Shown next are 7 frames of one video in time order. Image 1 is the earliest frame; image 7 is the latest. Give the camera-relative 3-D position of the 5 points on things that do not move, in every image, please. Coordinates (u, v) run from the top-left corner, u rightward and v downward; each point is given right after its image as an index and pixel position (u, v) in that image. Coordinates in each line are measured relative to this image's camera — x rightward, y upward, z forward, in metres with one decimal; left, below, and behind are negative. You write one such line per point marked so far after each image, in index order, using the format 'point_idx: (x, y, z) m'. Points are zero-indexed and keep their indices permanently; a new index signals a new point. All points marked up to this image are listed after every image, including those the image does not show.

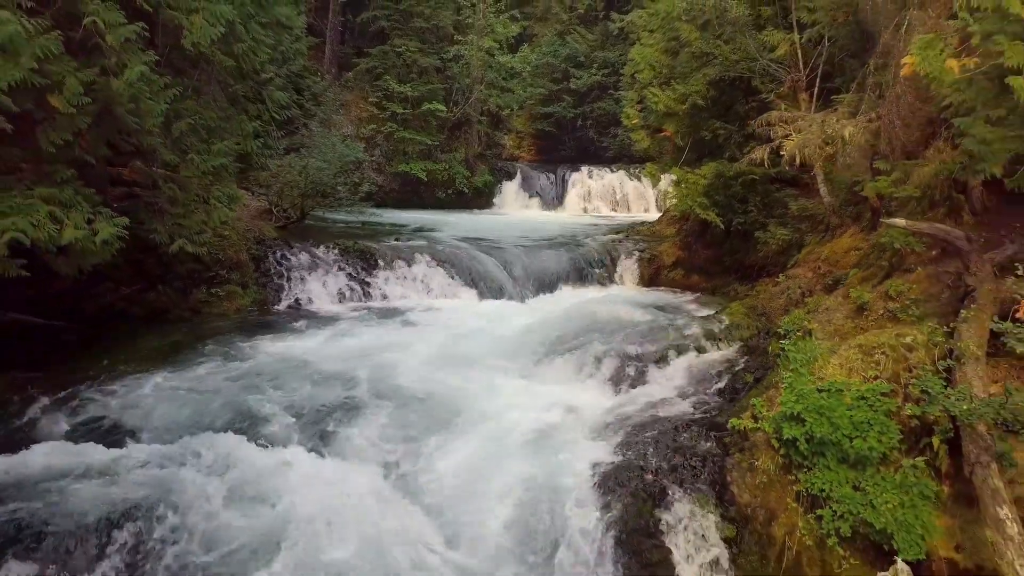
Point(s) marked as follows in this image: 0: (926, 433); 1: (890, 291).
0: (+2.9, -1.0, +3.7) m
1: (+3.6, 0.0, +5.0) m
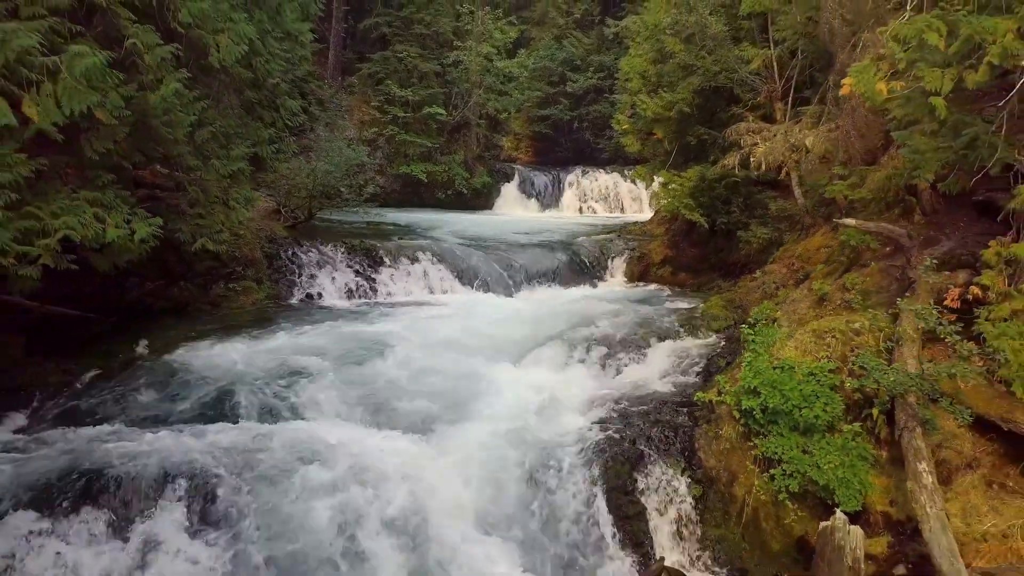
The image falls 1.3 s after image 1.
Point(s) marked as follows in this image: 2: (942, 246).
0: (+2.9, -0.9, +4.2) m
1: (+3.5, 0.0, +5.5) m
2: (+4.1, +0.4, +5.0) m
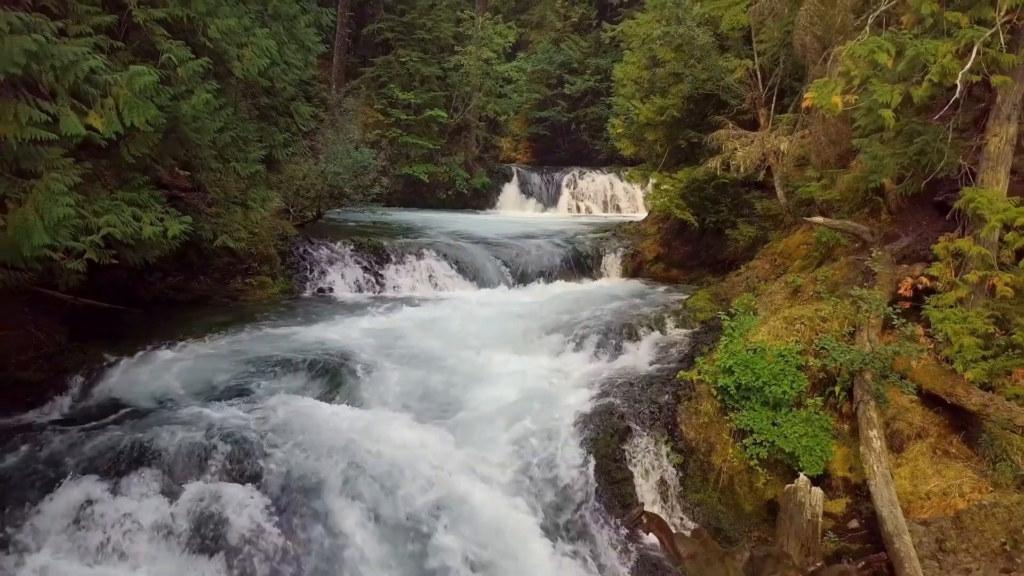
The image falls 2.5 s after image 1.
0: (+2.9, -0.9, +4.8) m
1: (+3.5, +0.1, +6.1) m
2: (+4.1, +0.5, +5.5) m
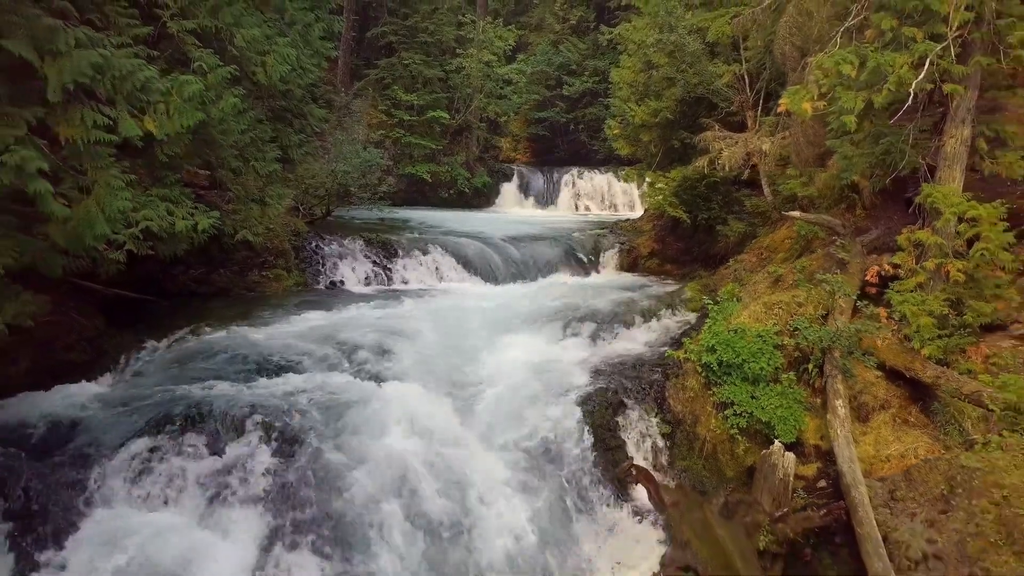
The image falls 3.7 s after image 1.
0: (+2.9, -0.7, +5.3) m
1: (+3.6, +0.3, +6.6) m
2: (+4.1, +0.6, +6.1) m
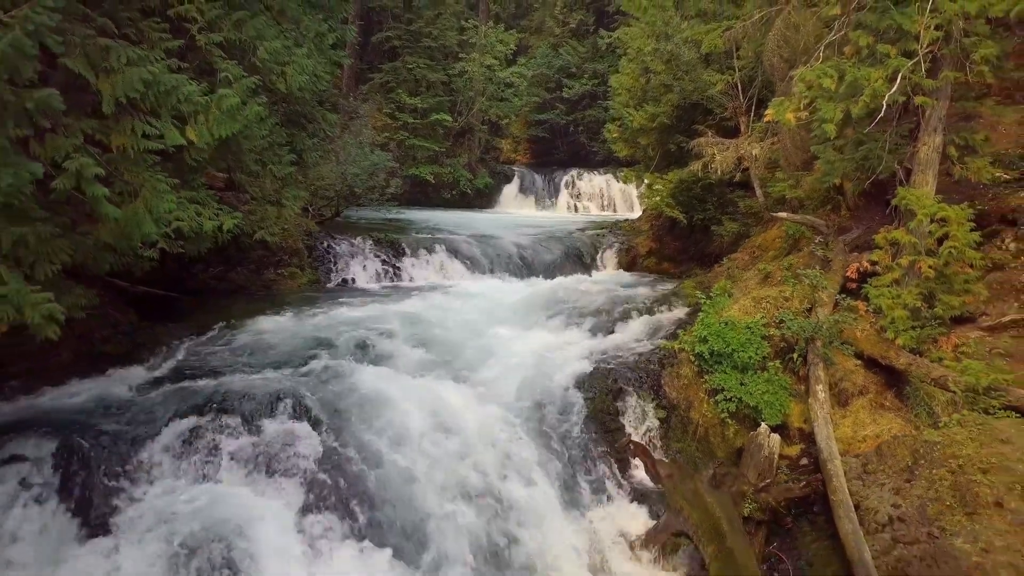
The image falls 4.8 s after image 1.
0: (+3.0, -0.7, +5.7) m
1: (+3.7, +0.3, +7.0) m
2: (+4.2, +0.6, +6.5) m
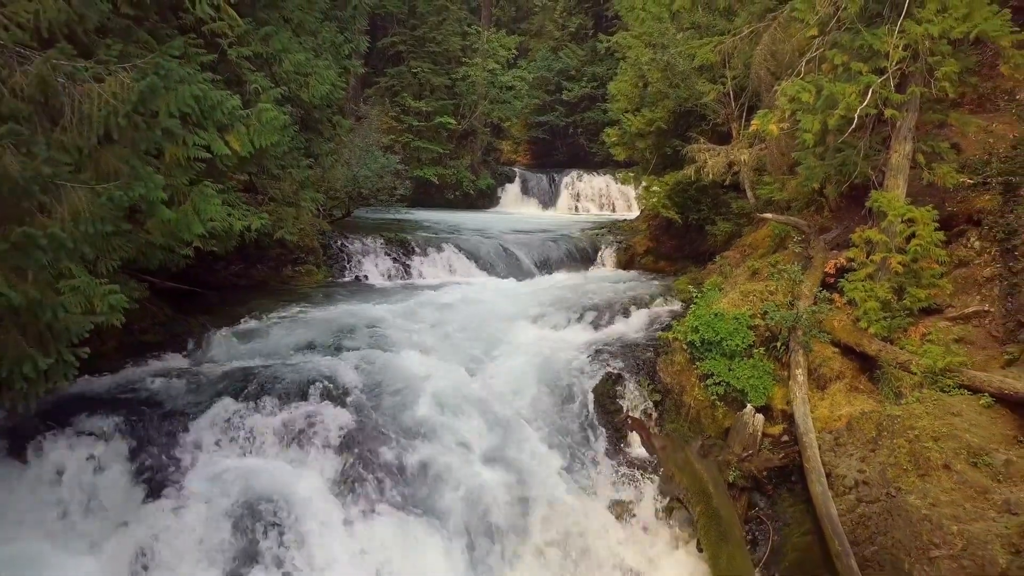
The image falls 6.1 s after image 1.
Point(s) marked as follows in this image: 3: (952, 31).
0: (+3.1, -0.6, +6.3) m
1: (+3.8, +0.4, +7.6) m
2: (+4.3, +0.7, +7.1) m
3: (+4.5, +2.6, +5.4) m
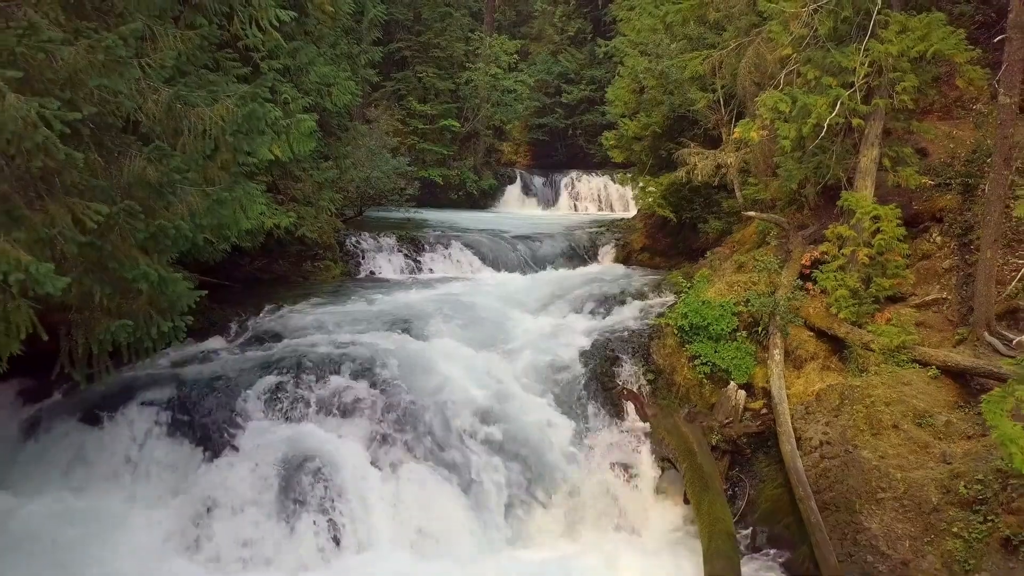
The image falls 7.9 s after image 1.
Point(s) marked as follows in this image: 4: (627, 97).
0: (+3.2, -0.5, +7.0) m
1: (+3.9, +0.5, +8.3) m
2: (+4.4, +0.8, +7.8) m
3: (+4.6, +2.8, +6.1) m
4: (+2.7, +4.6, +12.6) m
